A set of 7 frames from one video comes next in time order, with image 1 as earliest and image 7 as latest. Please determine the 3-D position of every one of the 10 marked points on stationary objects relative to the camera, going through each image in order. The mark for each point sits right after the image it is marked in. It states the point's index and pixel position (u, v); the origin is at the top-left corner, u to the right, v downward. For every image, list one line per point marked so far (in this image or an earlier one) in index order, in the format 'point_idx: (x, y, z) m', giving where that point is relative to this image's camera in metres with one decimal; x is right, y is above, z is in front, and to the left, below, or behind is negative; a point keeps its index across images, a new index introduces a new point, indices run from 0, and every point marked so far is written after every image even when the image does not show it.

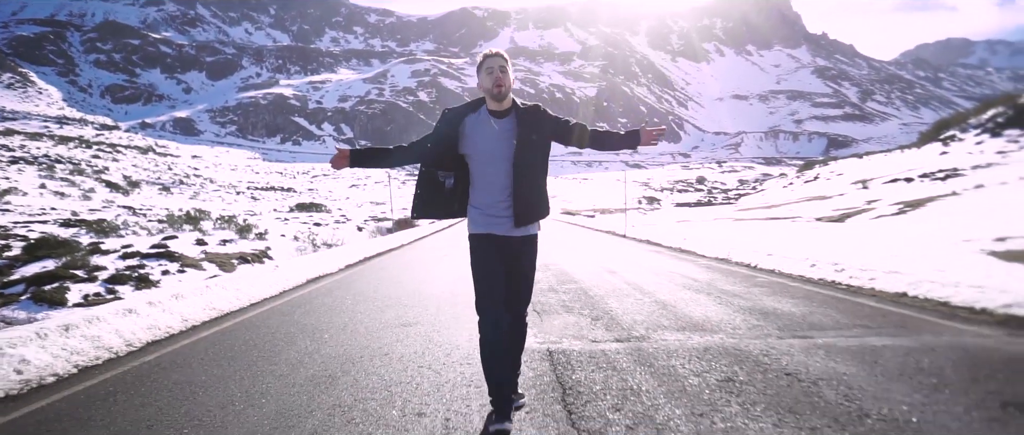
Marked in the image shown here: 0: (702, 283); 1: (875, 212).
0: (+2.2, -0.8, +7.0) m
1: (+11.5, +0.2, +17.2) m
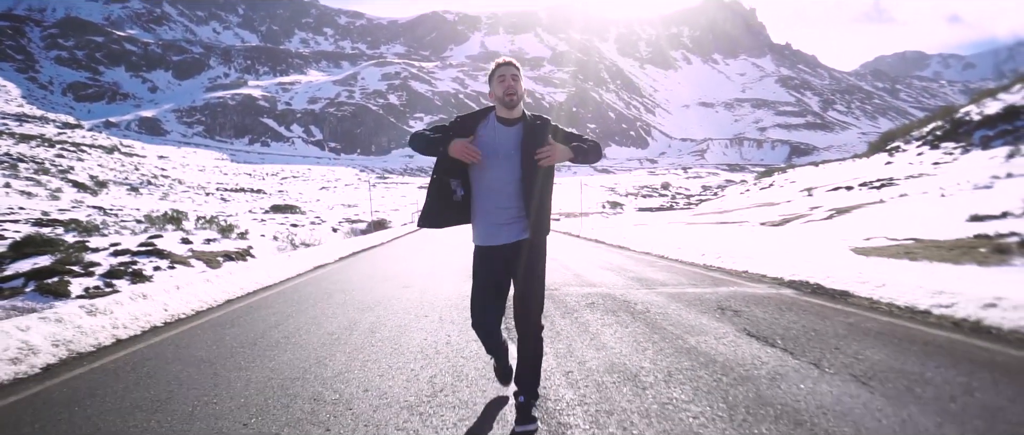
0: (+1.7, -0.8, +8.5) m
1: (+10.5, 0.0, +19.1) m
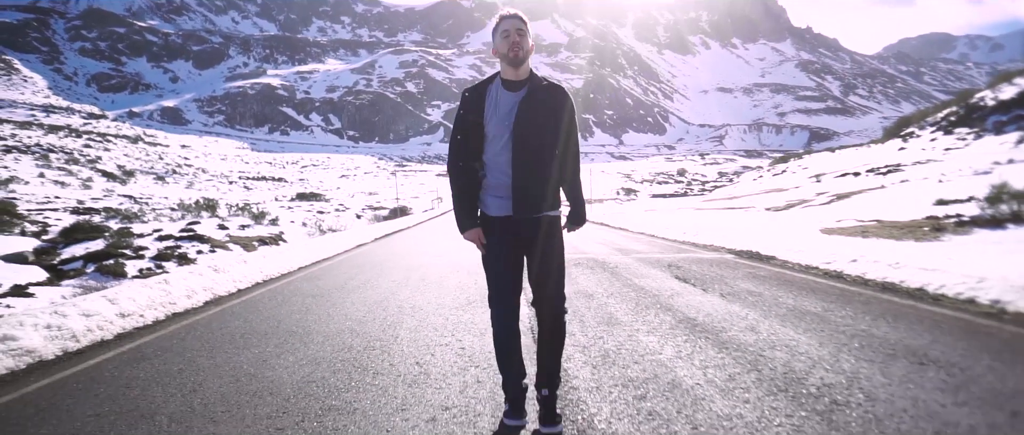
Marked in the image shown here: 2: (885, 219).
0: (+1.9, -0.5, +9.7) m
1: (+11.0, +0.6, +20.0) m
2: (+6.3, 0.0, +9.2) m
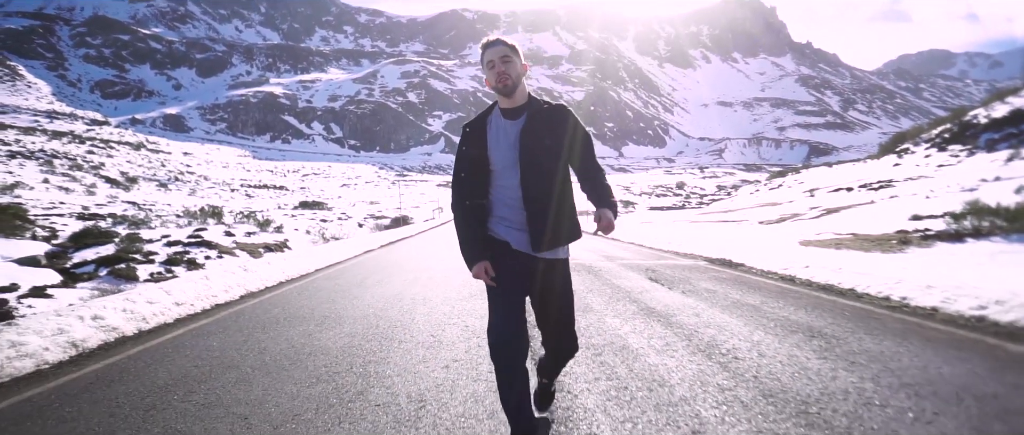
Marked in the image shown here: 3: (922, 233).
0: (+1.9, -0.7, +10.2) m
1: (+11.0, 0.0, +20.5) m
2: (+6.3, -0.3, +9.7) m
3: (+6.0, -0.2, +7.9) m
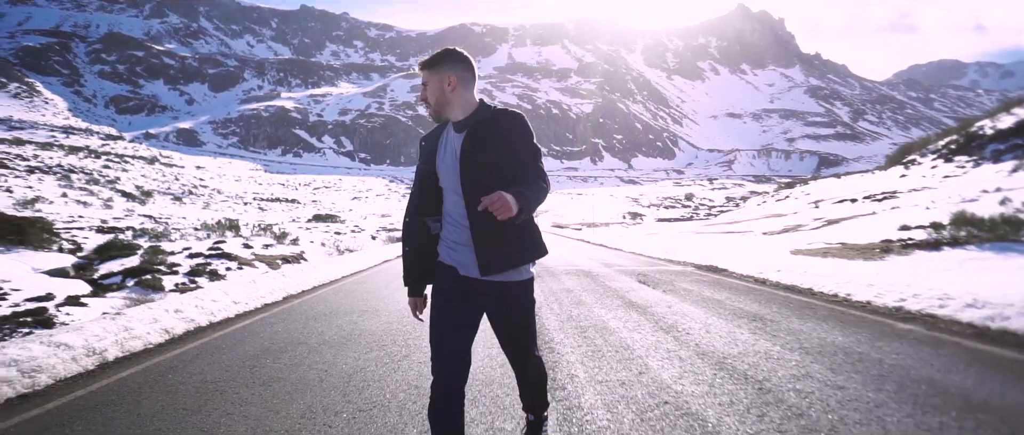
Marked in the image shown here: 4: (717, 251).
0: (+2.1, -0.9, +10.8) m
1: (+11.4, -0.4, +21.0) m
2: (+6.5, -0.5, +10.2) m
3: (+6.1, -0.4, +8.4) m
4: (+4.9, -0.8, +13.2) m
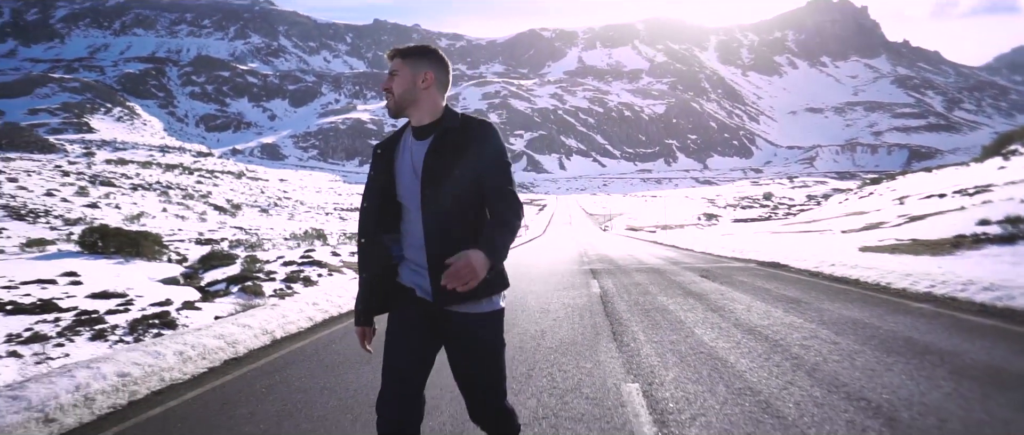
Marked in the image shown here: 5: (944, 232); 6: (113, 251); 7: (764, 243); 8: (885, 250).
0: (+3.5, -1.0, +11.2) m
1: (+13.9, -0.3, +20.2) m
2: (+7.8, -0.4, +10.1) m
3: (+7.2, -0.3, +8.3) m
4: (+6.6, -0.8, +13.3) m
5: (+8.4, -0.3, +10.6) m
6: (-11.6, -1.0, +15.7) m
7: (+8.3, -0.8, +18.1) m
8: (+6.1, -0.5, +8.9) m
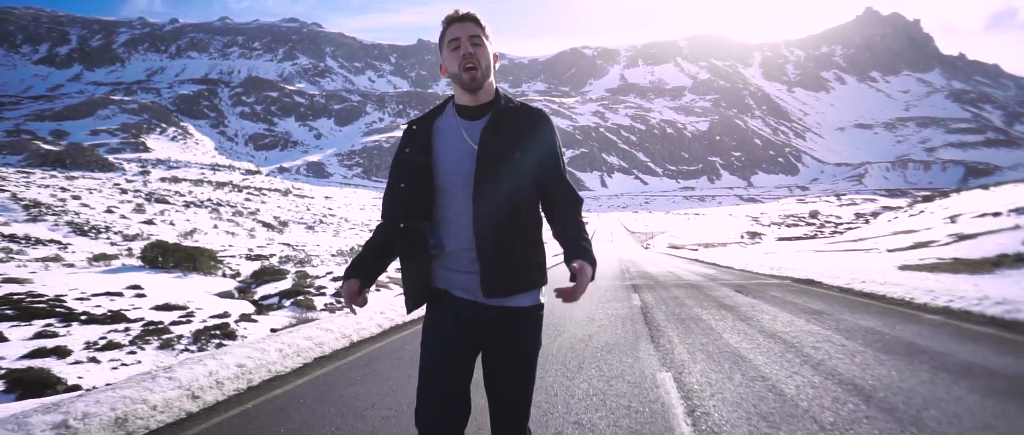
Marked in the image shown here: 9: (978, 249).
0: (+4.4, -1.3, +11.4) m
1: (+15.4, -0.9, +19.6) m
2: (+8.6, -0.7, +10.0) m
3: (+7.9, -0.6, +8.3) m
4: (+7.6, -1.2, +13.2) m
5: (+9.2, -0.7, +10.4) m
6: (-10.4, -1.4, +16.9) m
7: (+9.6, -1.4, +18.0) m
8: (+6.8, -0.8, +8.9) m
9: (+10.2, -0.7, +11.9) m
